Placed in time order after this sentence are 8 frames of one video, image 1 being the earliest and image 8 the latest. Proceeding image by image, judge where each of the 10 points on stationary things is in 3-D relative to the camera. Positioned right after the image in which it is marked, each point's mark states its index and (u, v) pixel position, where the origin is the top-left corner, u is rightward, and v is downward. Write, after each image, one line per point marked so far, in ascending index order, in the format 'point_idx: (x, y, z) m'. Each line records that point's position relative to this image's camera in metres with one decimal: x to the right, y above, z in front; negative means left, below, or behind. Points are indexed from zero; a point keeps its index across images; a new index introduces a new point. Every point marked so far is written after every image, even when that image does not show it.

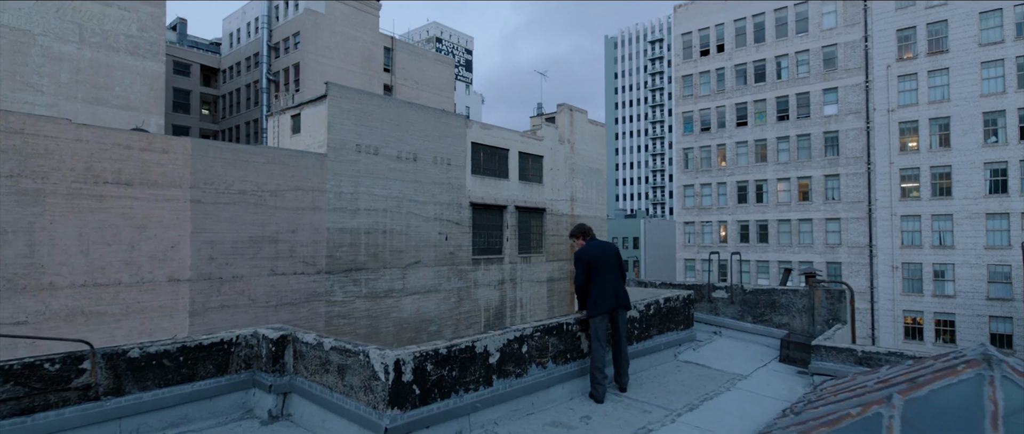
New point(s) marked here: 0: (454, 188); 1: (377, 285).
0: (-2.3, +1.1, +20.0) m
1: (-4.4, -2.2, +17.1) m
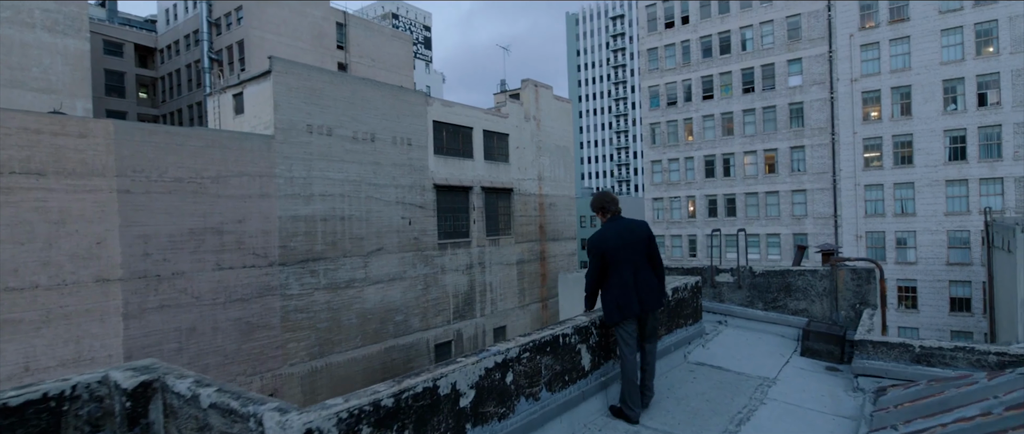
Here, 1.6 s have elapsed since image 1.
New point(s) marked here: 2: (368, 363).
0: (-3.6, +1.7, +19.1) m
1: (-5.4, -1.8, +16.2) m
2: (-4.7, -4.8, +17.0) m
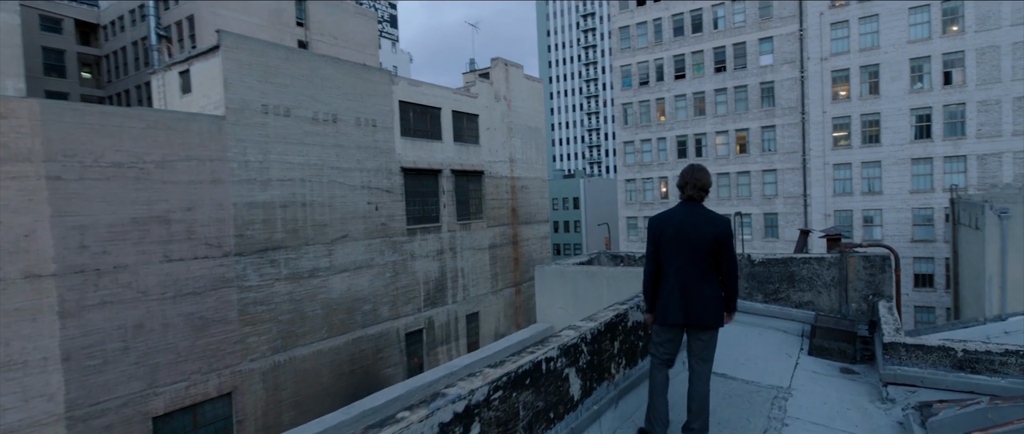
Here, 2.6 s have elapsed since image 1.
0: (-4.6, +2.2, +18.2) m
1: (-6.3, -1.4, +15.3) m
2: (-5.6, -4.3, +16.3) m
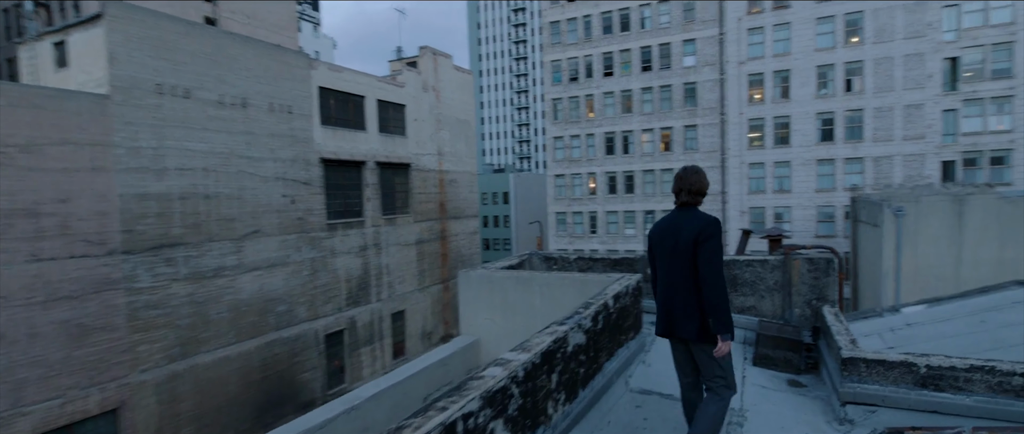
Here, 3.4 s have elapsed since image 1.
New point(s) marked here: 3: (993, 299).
0: (-7.0, +2.4, +16.9) m
1: (-8.3, -1.2, +13.9) m
2: (-7.7, -4.2, +15.0) m
3: (+8.4, -1.3, +8.9) m
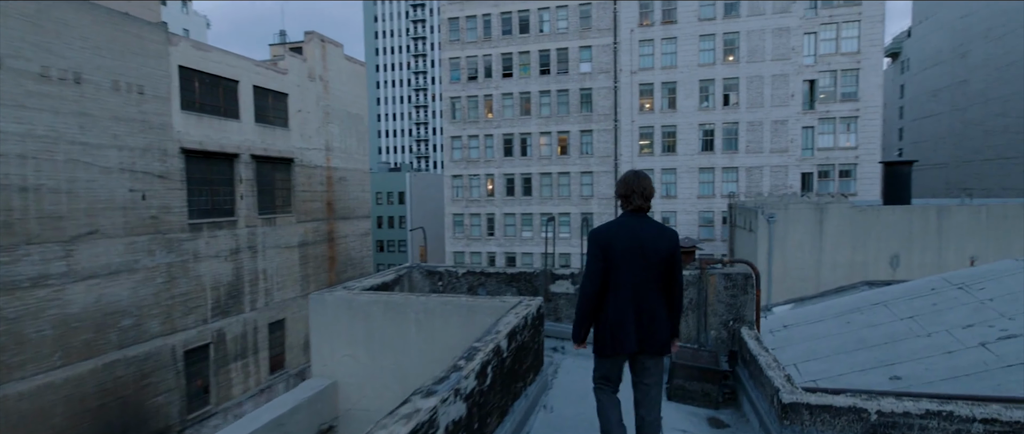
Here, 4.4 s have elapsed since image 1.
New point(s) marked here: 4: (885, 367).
0: (-10.1, +2.5, +14.6) m
1: (-10.8, -1.2, +11.3) m
2: (-10.5, -4.1, +12.5) m
3: (+6.5, -1.5, +9.7) m
4: (+5.1, -2.0, +7.1) m
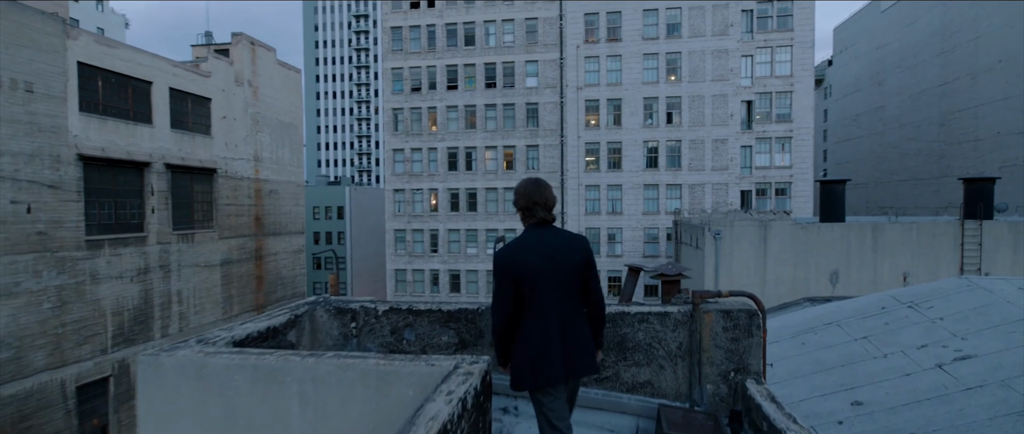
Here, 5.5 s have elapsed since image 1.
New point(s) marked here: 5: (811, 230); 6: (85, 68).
0: (-11.5, +2.1, +12.7) m
1: (-11.9, -1.5, +9.3) m
2: (-11.8, -4.4, +10.4) m
3: (+5.5, -1.8, +9.5) m
4: (+4.4, -2.3, +6.8) m
5: (+8.3, -0.4, +14.5) m
6: (-11.5, +4.0, +14.0) m
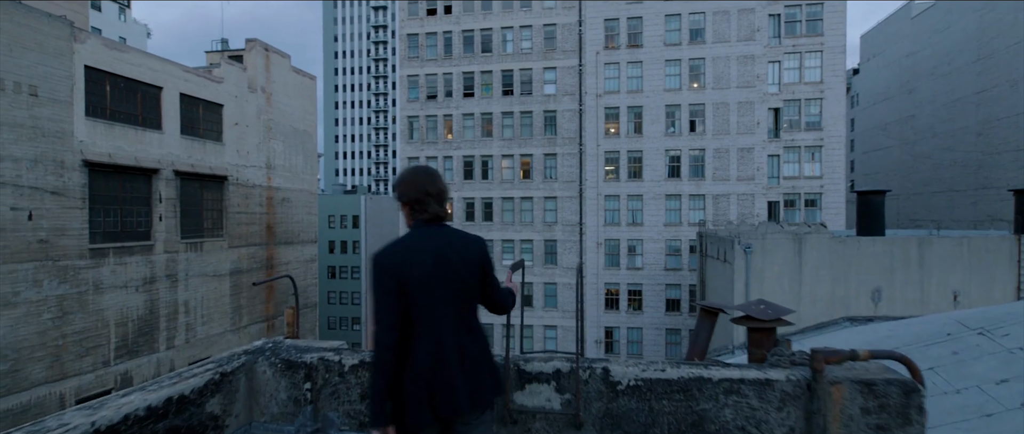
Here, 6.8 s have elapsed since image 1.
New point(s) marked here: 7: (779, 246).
0: (-11.1, +1.9, +12.4) m
1: (-11.6, -1.6, +8.9) m
2: (-11.5, -4.5, +10.0) m
3: (+5.8, -2.0, +8.6) m
4: (+4.6, -2.4, +5.9) m
5: (+8.8, -0.7, +13.4) m
6: (-11.0, +3.8, +13.7) m
7: (+7.1, -0.8, +13.8) m
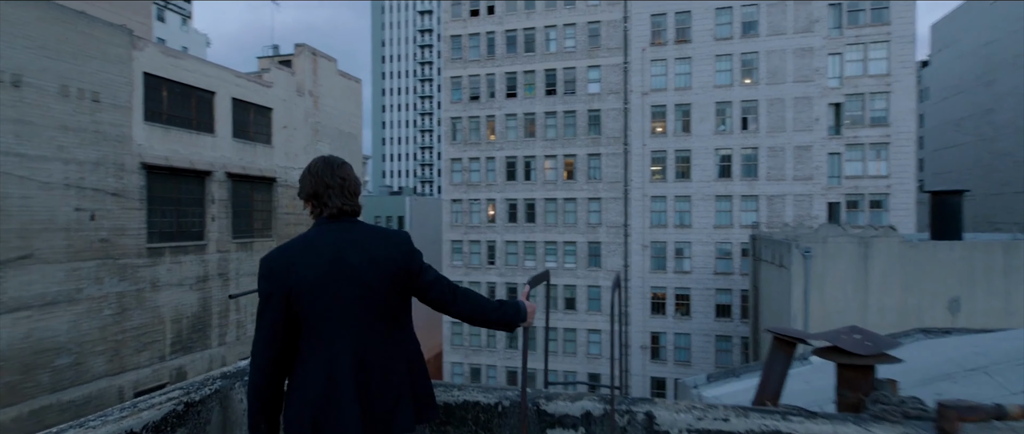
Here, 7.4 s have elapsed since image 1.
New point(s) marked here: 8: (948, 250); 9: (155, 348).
0: (-10.1, +1.9, +13.0) m
1: (-10.9, -1.6, +9.6) m
2: (-10.7, -4.5, +10.6) m
3: (+6.4, -2.1, +7.7) m
4: (+5.0, -2.5, +5.1) m
5: (+9.8, -0.8, +12.3) m
6: (-9.9, +3.8, +14.3) m
7: (+8.1, -0.8, +12.8) m
8: (+10.2, -0.7, +12.2) m
9: (-9.8, -3.6, +14.3) m
